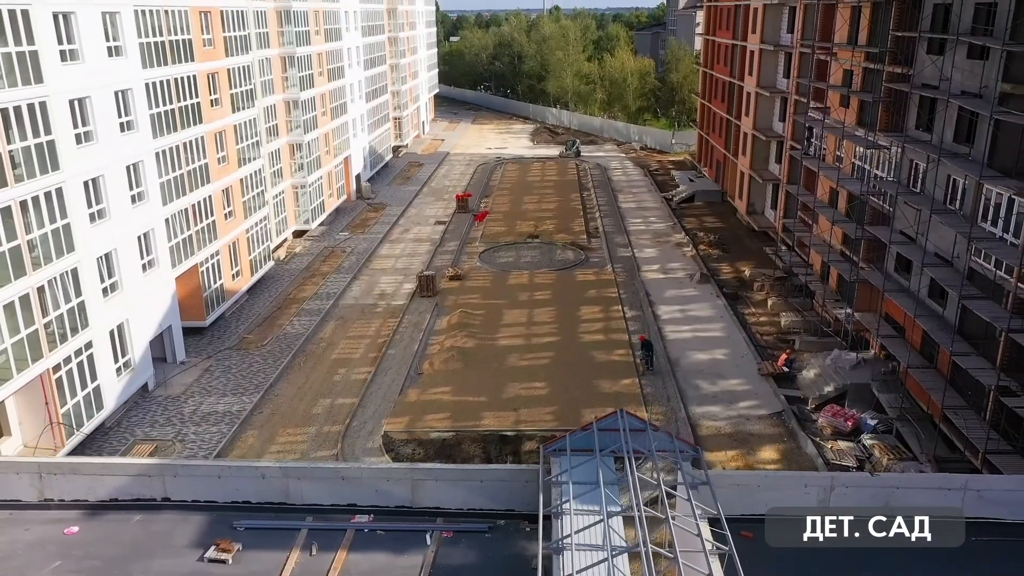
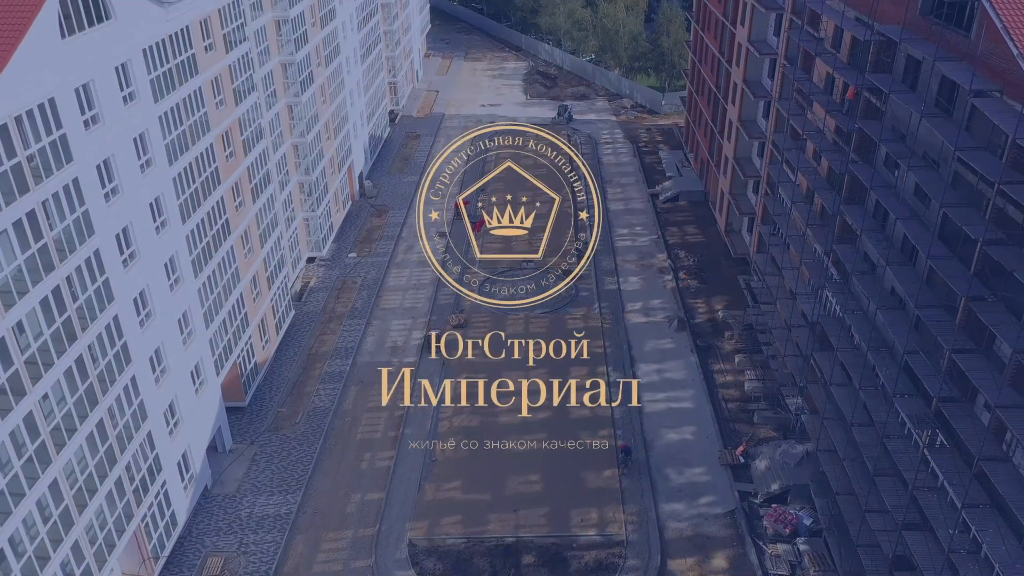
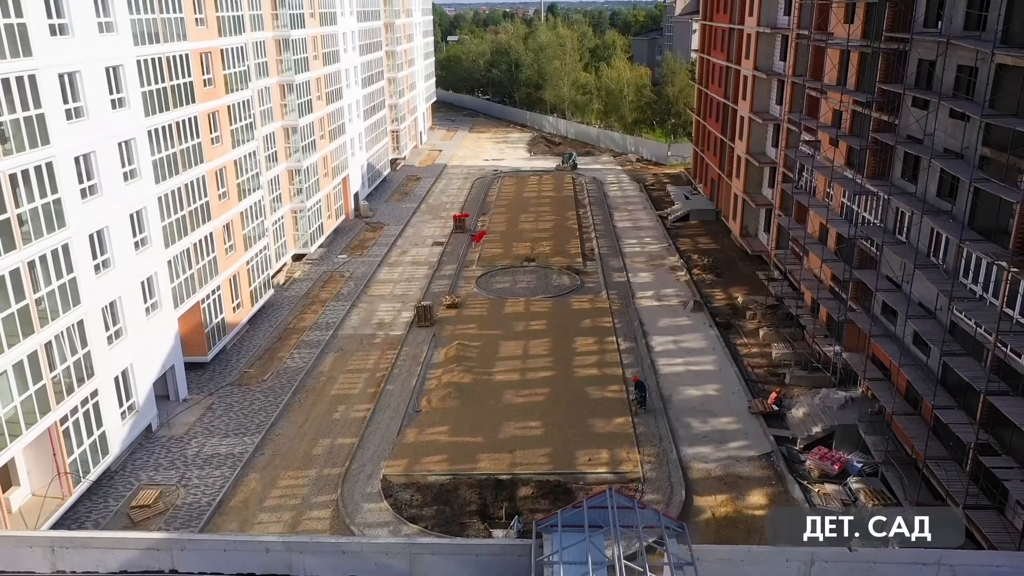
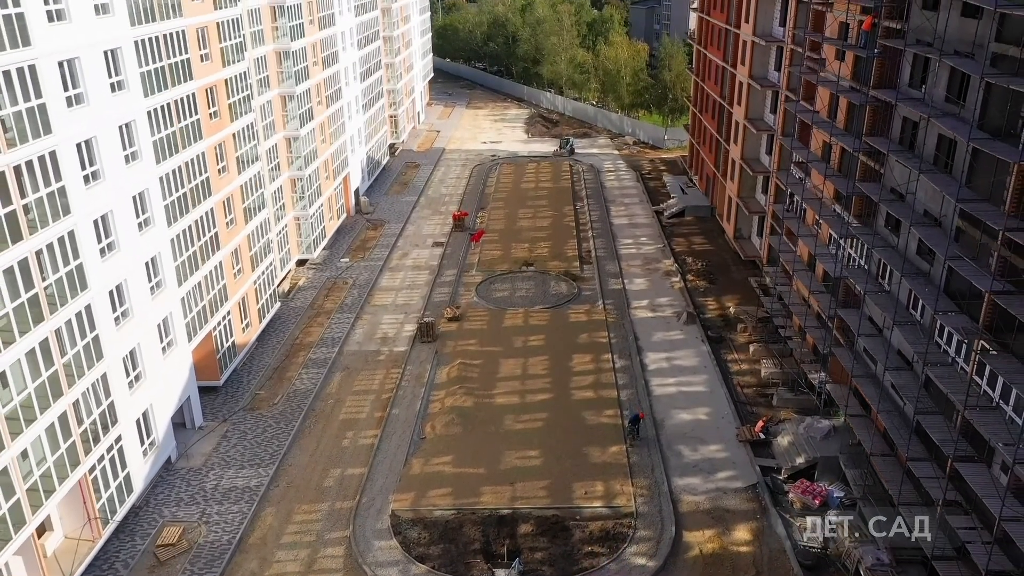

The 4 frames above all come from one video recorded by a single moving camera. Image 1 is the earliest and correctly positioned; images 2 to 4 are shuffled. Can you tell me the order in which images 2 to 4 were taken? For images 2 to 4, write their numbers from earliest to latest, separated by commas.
3, 4, 2
